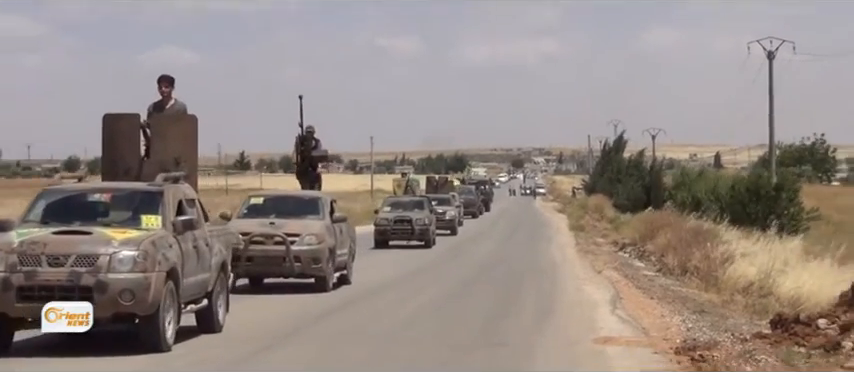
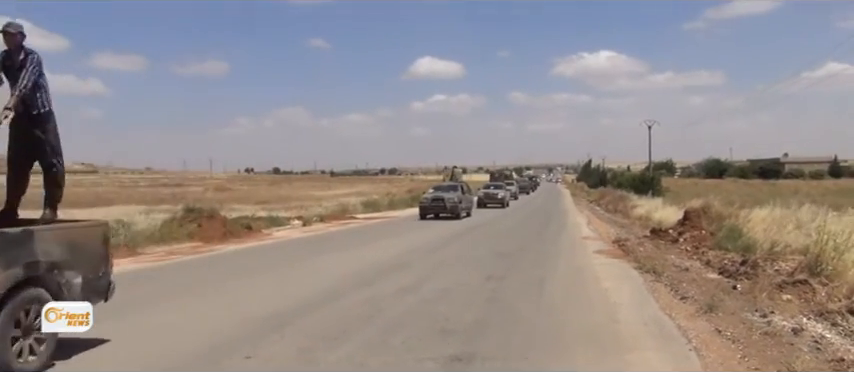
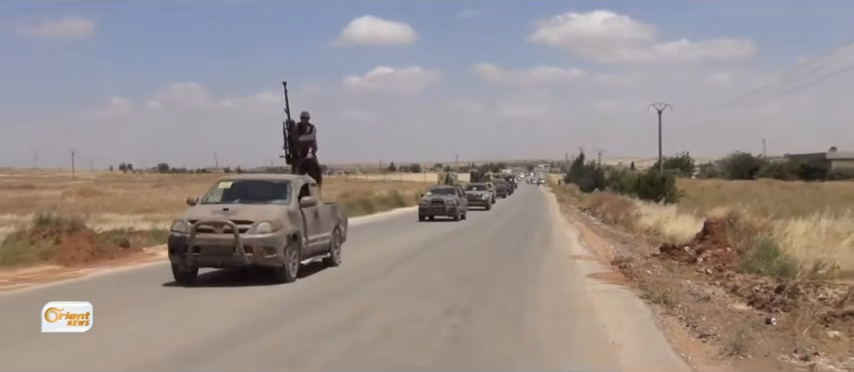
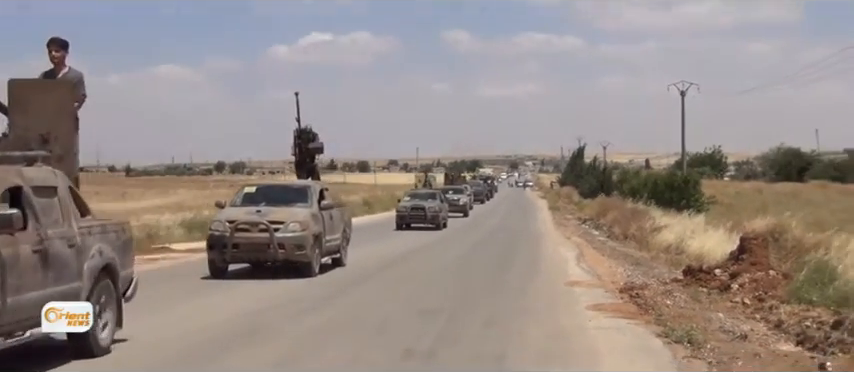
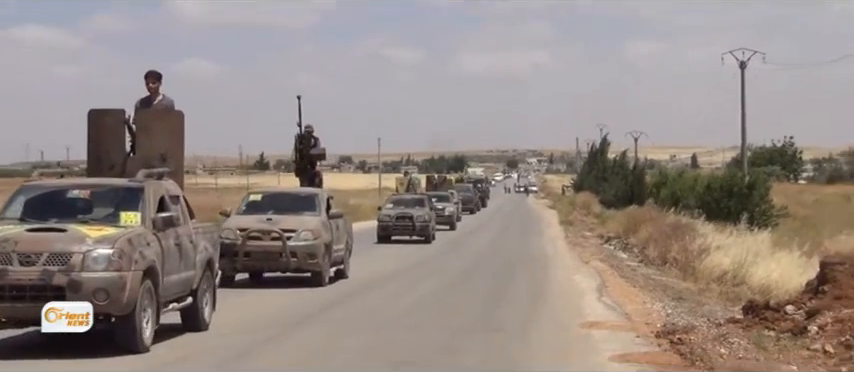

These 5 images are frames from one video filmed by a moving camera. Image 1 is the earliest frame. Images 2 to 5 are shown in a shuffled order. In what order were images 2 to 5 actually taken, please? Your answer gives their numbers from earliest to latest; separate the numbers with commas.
5, 4, 3, 2
